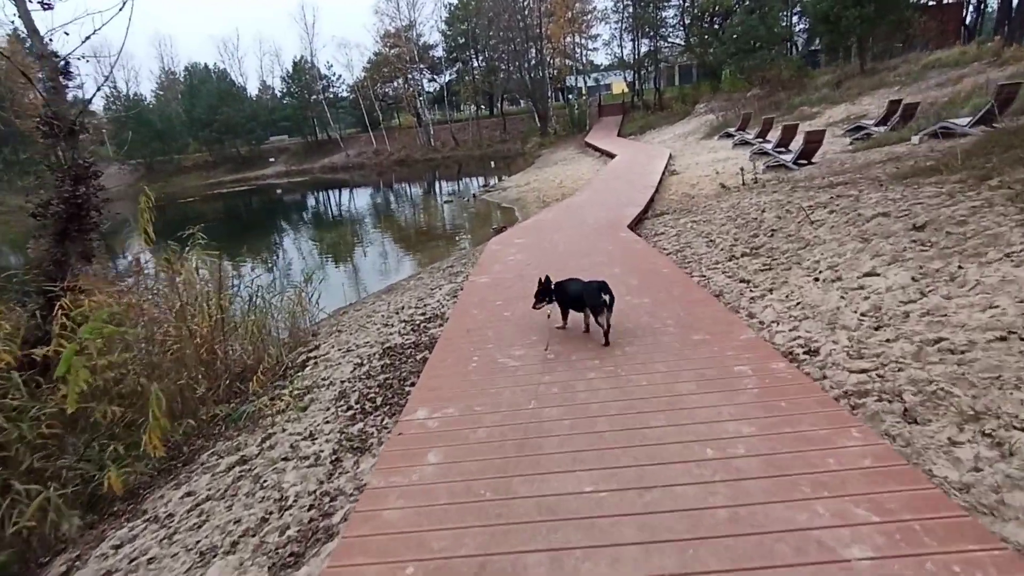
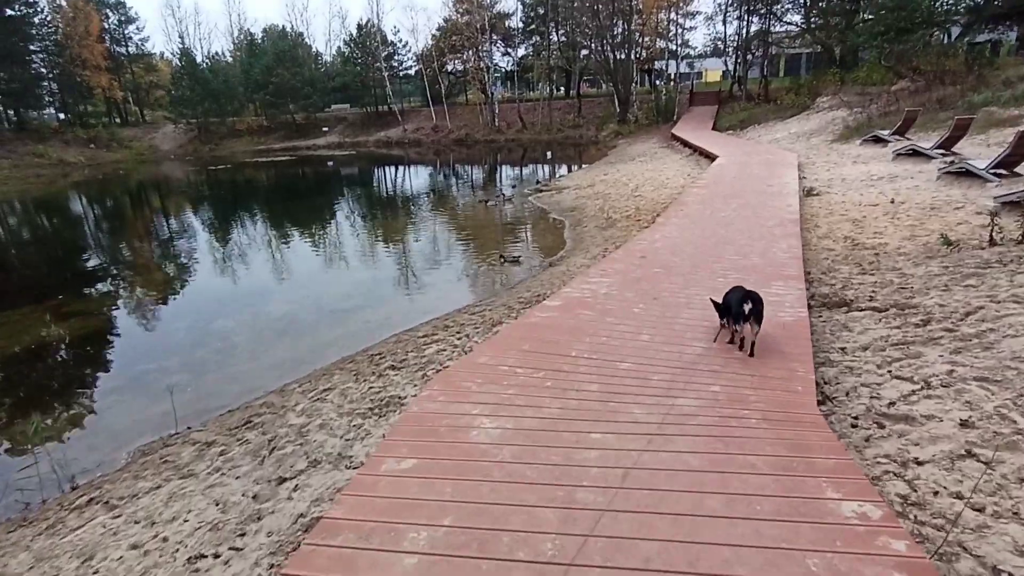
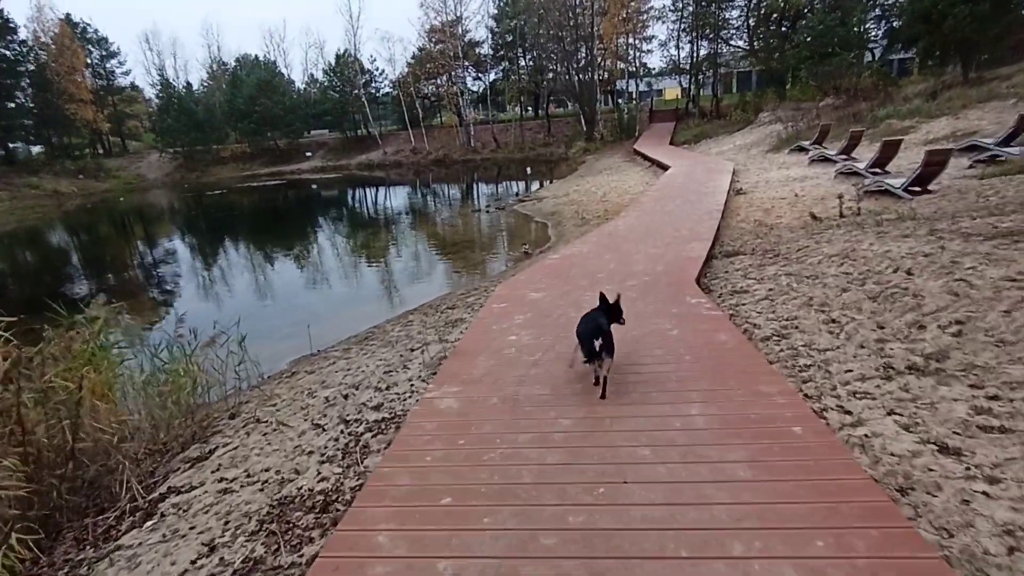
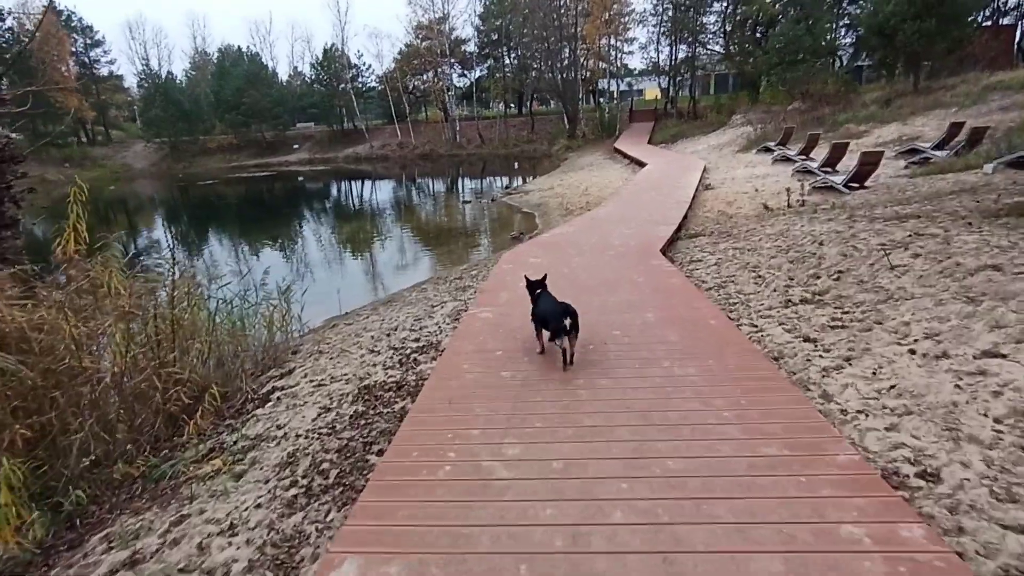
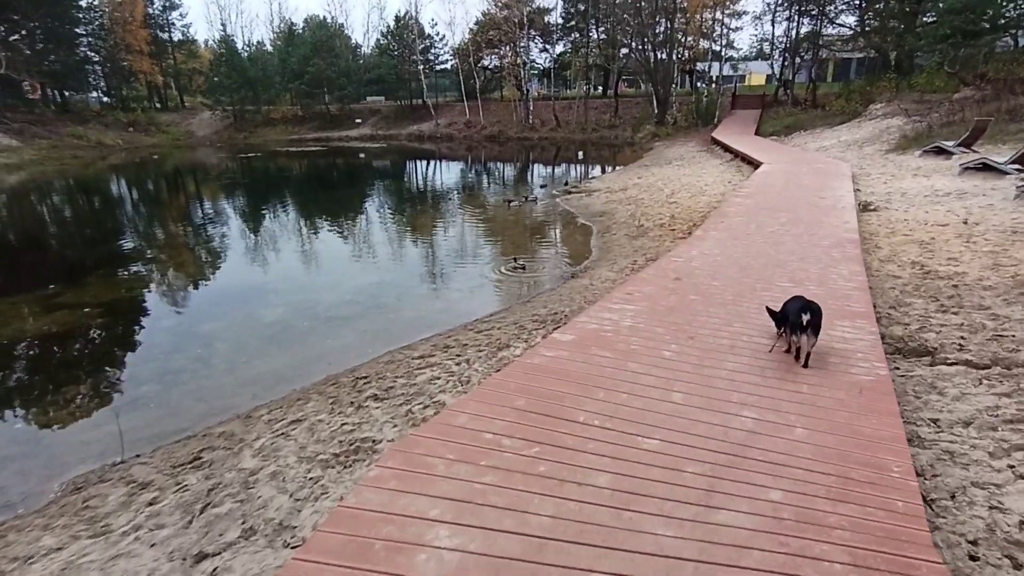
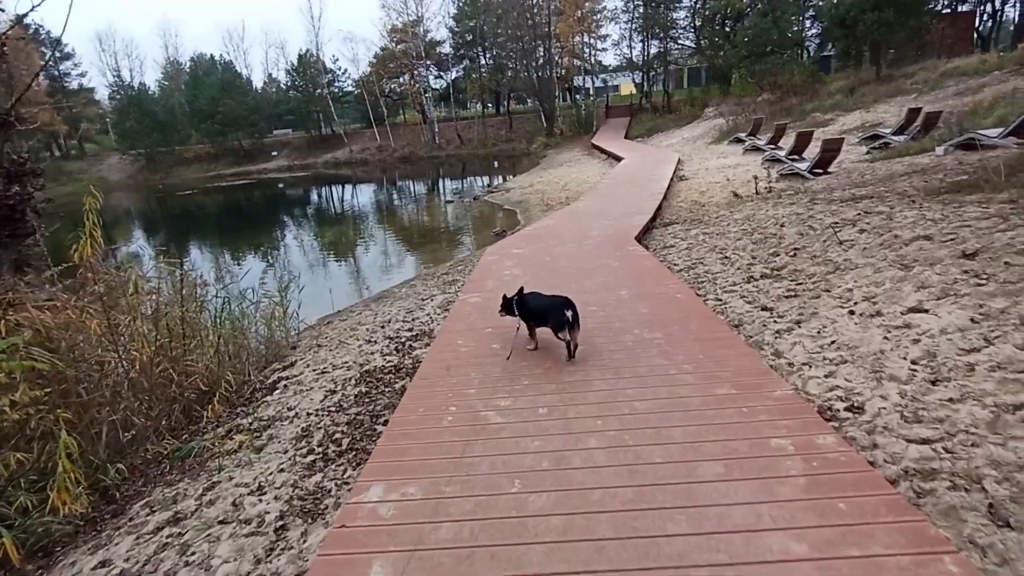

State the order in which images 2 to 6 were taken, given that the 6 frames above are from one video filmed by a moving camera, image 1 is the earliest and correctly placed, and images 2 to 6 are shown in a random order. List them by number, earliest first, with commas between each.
6, 4, 3, 2, 5
